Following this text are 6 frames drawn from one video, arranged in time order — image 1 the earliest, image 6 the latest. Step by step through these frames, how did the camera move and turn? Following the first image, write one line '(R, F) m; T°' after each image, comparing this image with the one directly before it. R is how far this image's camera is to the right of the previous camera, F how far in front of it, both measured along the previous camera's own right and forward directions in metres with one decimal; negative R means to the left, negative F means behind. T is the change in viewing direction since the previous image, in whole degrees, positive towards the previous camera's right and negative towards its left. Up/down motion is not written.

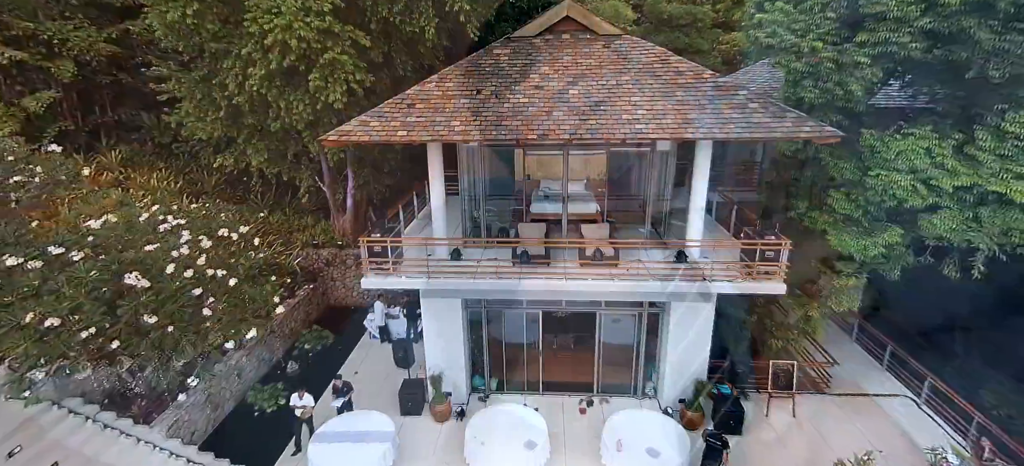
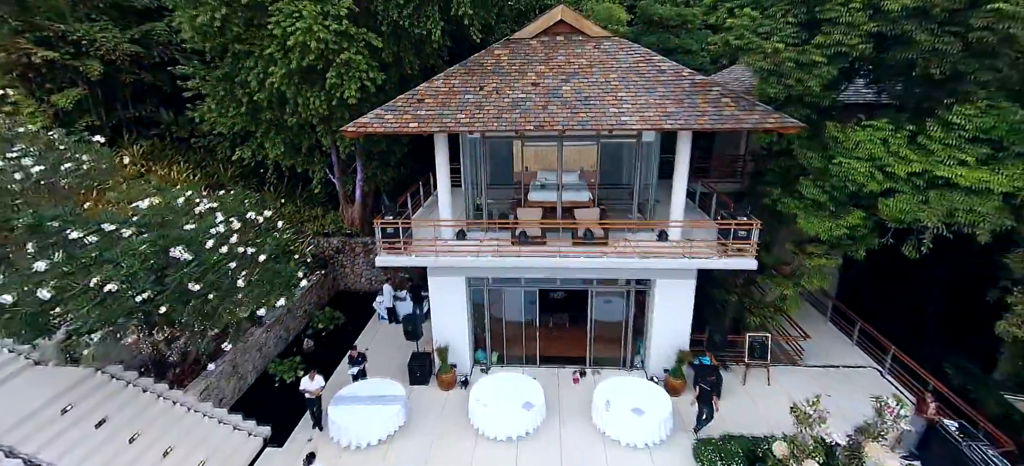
(0.0, -1.0) m; 0°
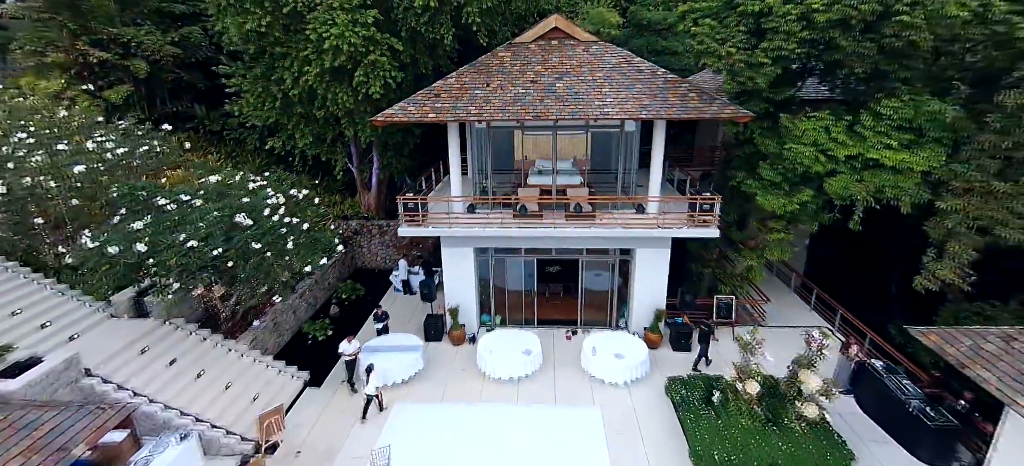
(-0.1, -1.8) m; 0°
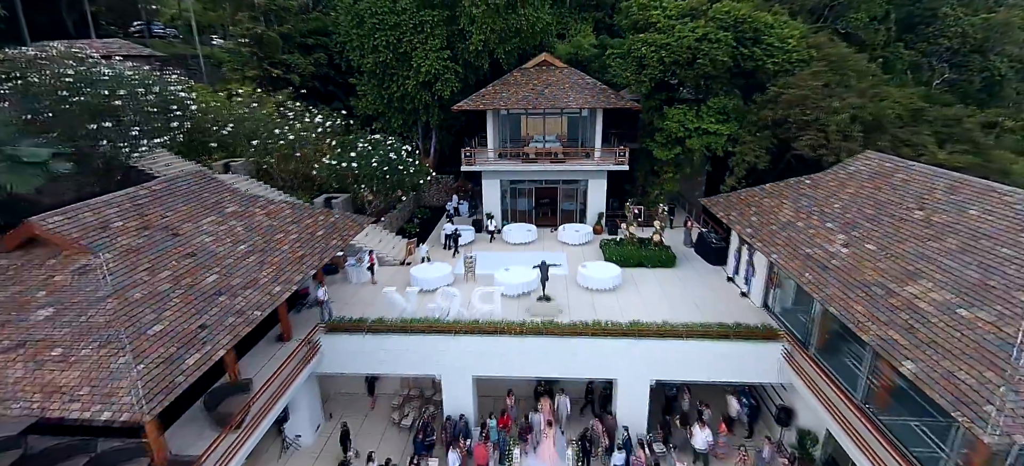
(-0.5, -10.6) m; 0°
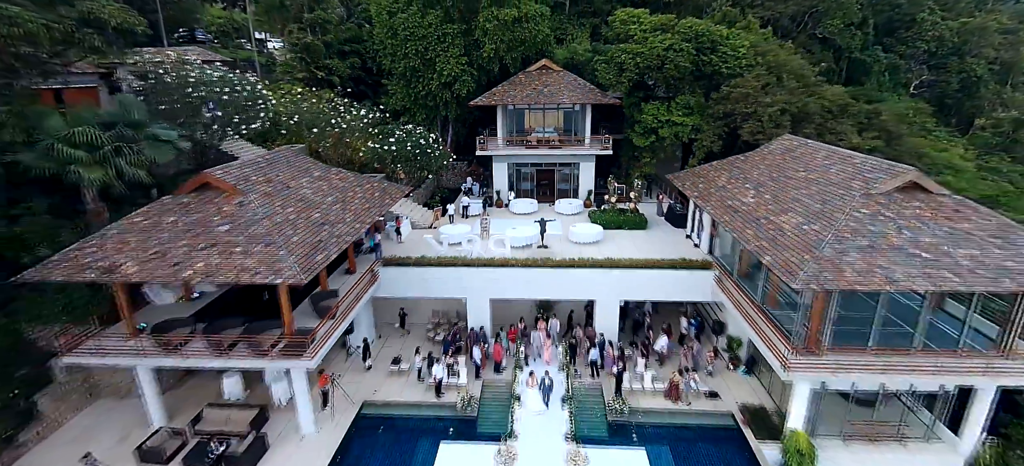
(-0.2, -5.2) m; 0°
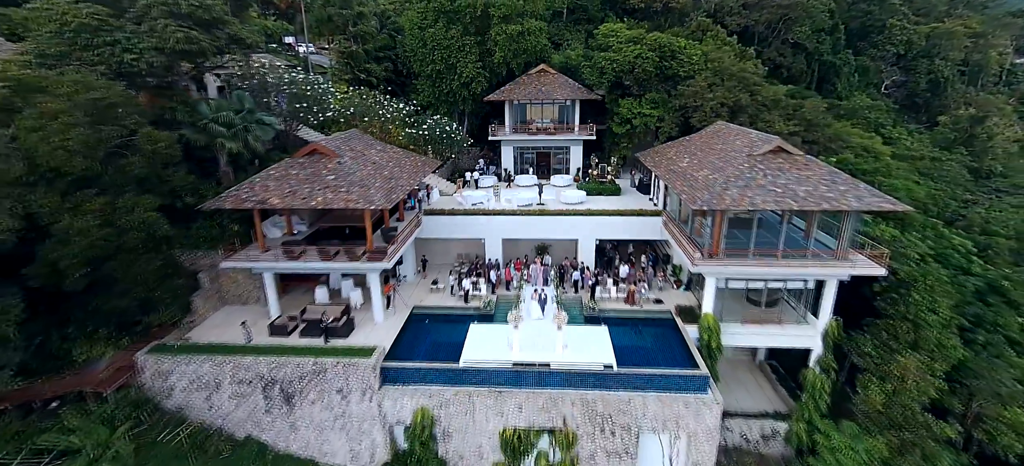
(-0.3, -7.5) m; 0°
